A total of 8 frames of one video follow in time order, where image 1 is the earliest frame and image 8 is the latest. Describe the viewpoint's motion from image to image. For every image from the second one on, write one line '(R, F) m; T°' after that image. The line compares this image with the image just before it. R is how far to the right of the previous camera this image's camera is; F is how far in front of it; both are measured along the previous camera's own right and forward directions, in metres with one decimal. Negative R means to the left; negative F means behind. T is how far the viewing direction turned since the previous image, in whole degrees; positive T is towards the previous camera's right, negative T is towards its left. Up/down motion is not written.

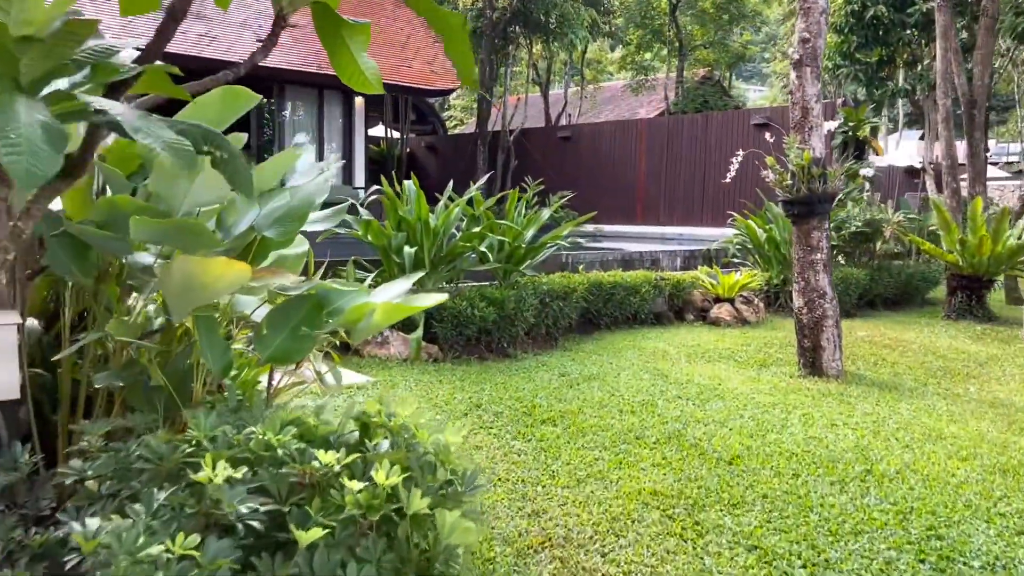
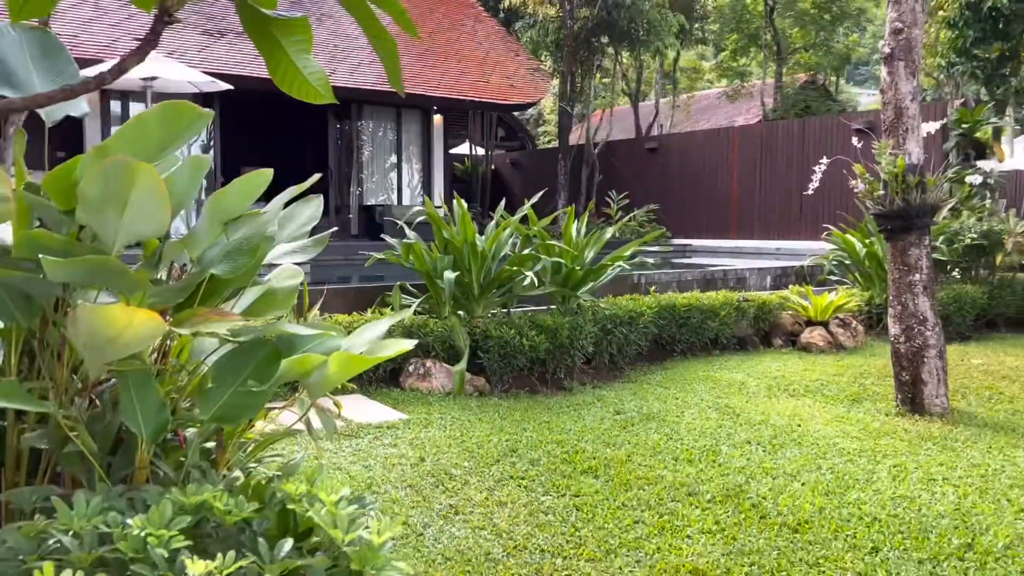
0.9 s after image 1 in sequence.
(+0.3, +0.5) m; -7°
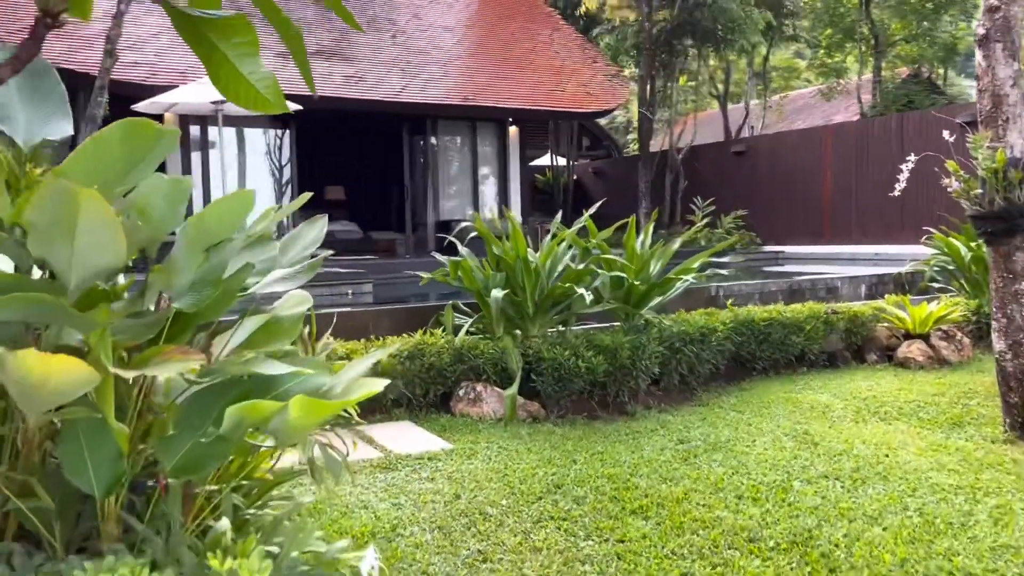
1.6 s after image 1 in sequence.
(+0.2, +0.3) m; -6°
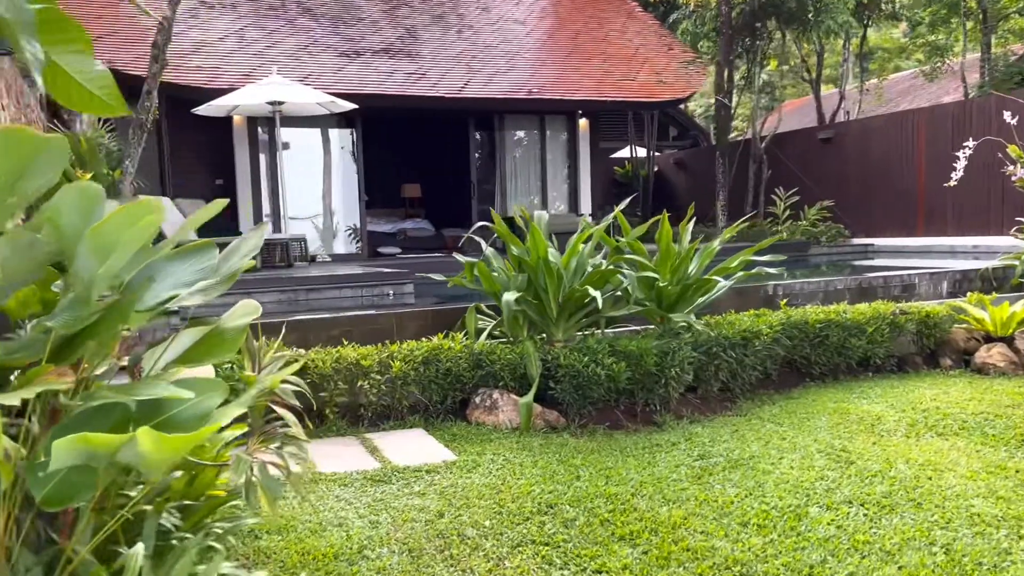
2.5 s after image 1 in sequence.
(+0.4, +0.2) m; -7°
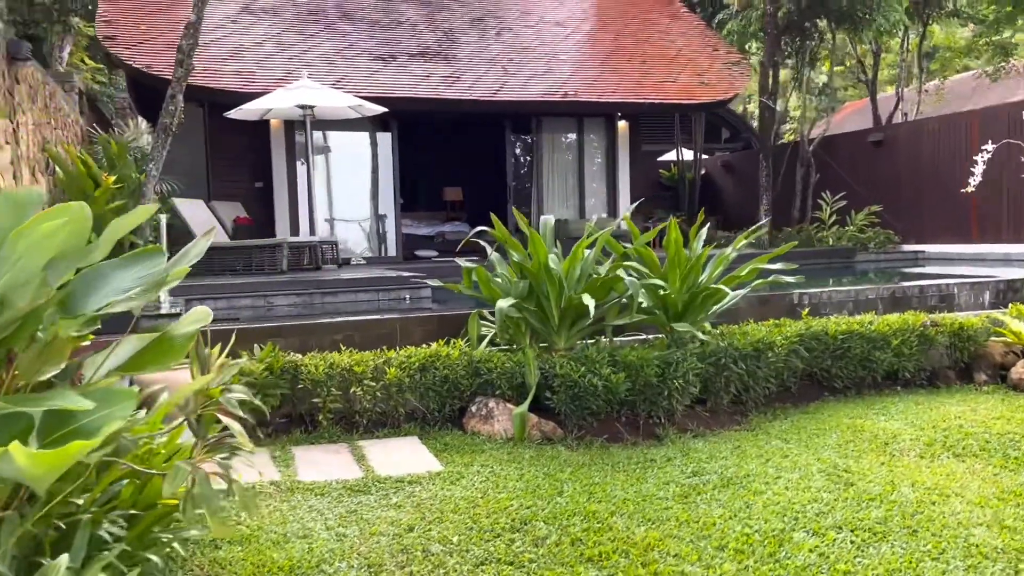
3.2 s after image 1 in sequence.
(+0.3, +0.1) m; -4°
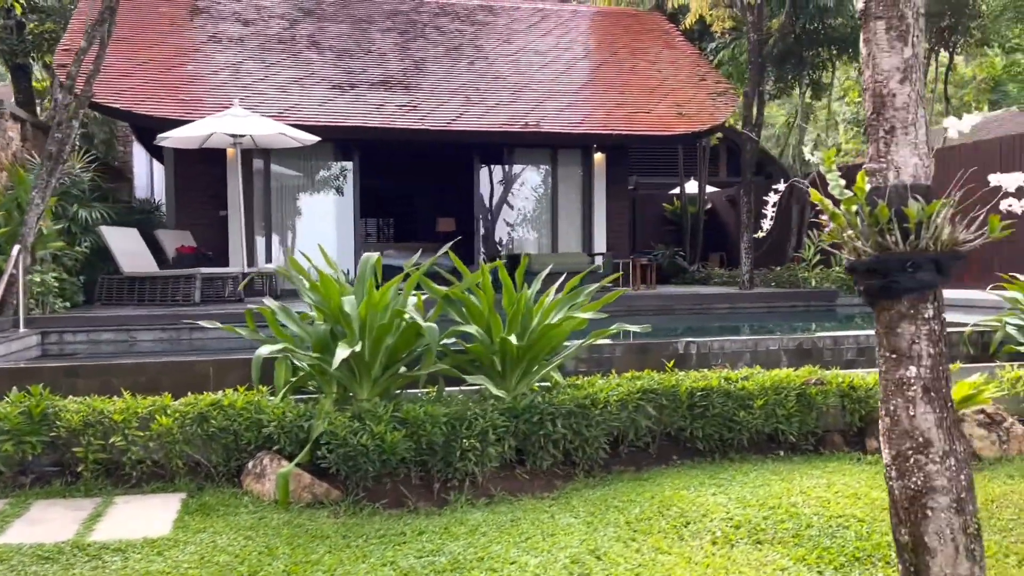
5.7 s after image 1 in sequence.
(+1.3, +0.4) m; -4°
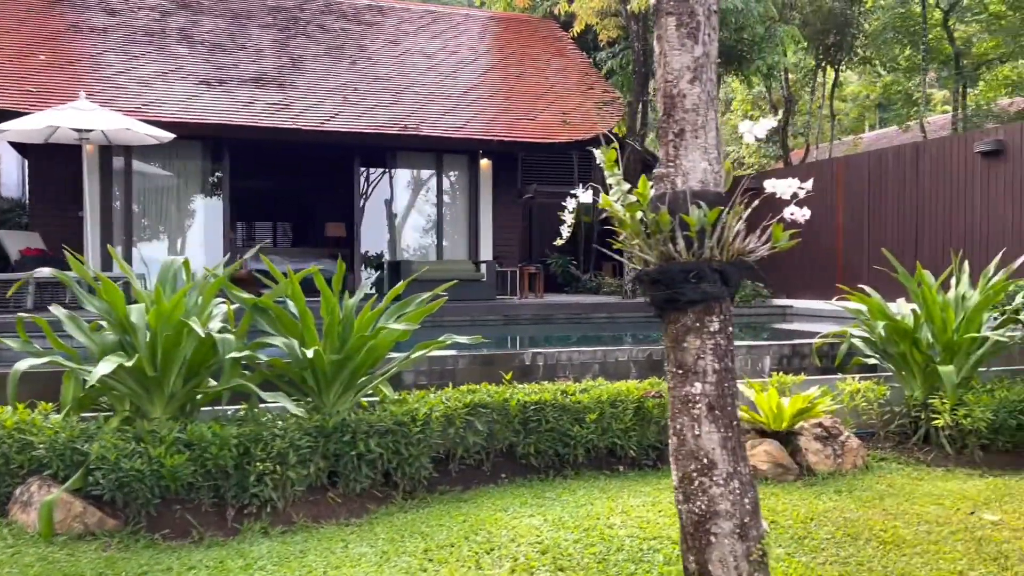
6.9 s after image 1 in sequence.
(+0.5, +0.2) m; +5°
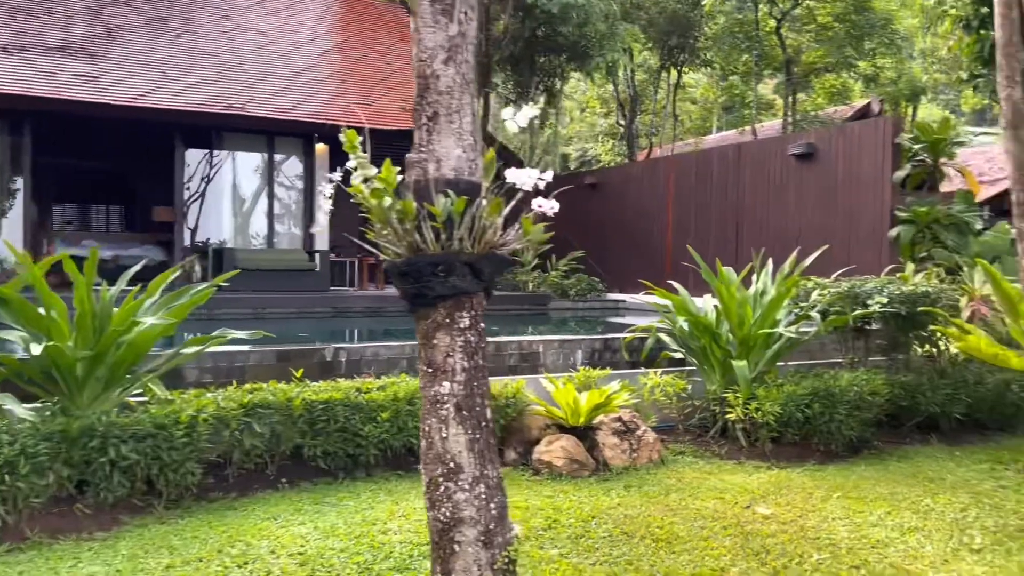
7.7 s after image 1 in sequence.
(+0.4, +0.2) m; +9°
